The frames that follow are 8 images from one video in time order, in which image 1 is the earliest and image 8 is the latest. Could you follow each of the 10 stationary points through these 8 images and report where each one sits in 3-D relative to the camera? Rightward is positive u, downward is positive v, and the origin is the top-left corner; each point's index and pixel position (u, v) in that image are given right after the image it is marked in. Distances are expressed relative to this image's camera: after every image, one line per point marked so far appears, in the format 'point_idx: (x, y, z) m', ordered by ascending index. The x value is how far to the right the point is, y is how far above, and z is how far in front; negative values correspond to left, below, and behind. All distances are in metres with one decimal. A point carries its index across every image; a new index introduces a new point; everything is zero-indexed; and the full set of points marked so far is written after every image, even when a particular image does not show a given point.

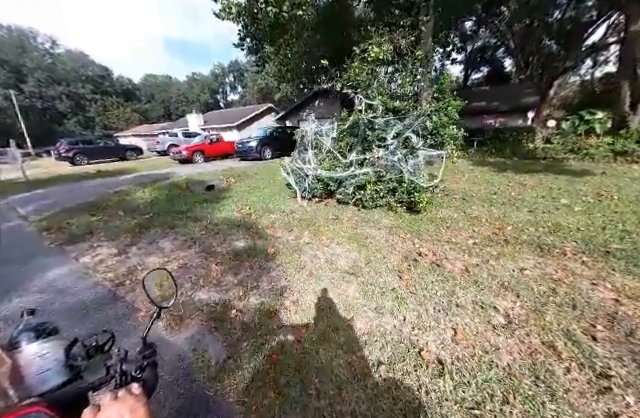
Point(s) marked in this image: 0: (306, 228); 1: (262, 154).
0: (-0.3, -0.4, +5.0) m
1: (-3.5, +3.3, +14.4) m
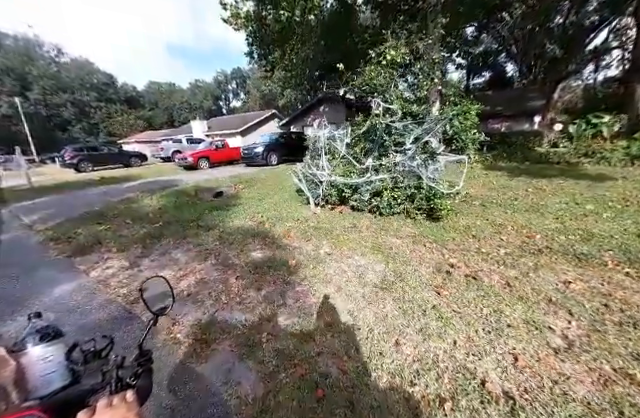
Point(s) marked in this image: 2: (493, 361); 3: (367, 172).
0: (+0.1, -0.6, +4.8) m
1: (-3.1, +2.9, +14.3) m
2: (+1.5, -1.3, +2.1) m
3: (+1.2, +0.9, +6.0) m
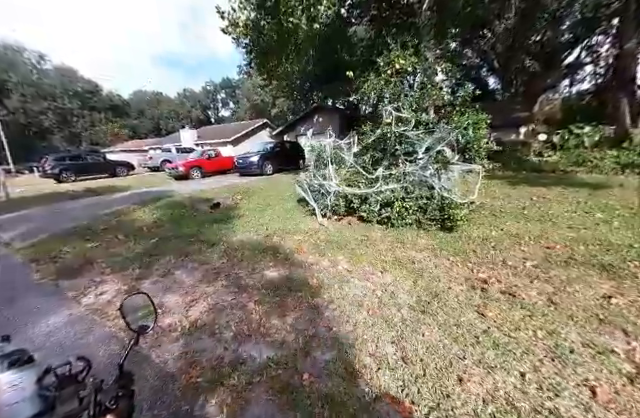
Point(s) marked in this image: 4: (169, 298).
0: (+0.3, -0.8, +4.5) m
1: (-3.3, +2.3, +13.9) m
2: (+1.9, -1.4, +1.8) m
3: (+1.4, +0.7, +5.8) m
4: (-1.9, -1.1, +3.1) m
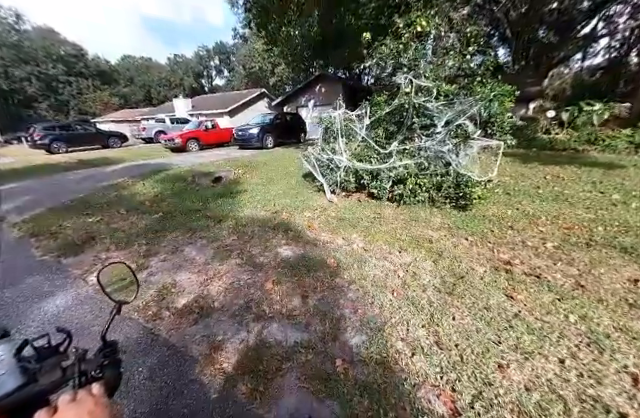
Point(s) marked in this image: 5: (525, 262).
0: (+0.6, -0.4, +4.3) m
1: (-3.1, +3.7, +13.4) m
2: (+2.1, -1.3, +1.7) m
3: (+1.6, +1.2, +5.5) m
4: (-1.7, -0.8, +2.9) m
5: (+2.8, -0.7, +3.3) m
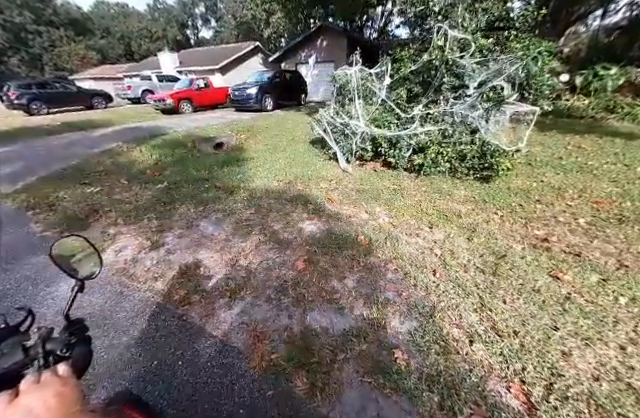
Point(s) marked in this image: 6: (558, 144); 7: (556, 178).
0: (+0.9, +0.1, +4.0) m
1: (-2.9, +5.4, +12.4) m
2: (+2.5, -1.1, +1.7) m
3: (+1.9, +1.8, +5.0) m
4: (-1.3, -0.5, +2.7) m
5: (+3.2, -0.4, +3.2) m
6: (+6.8, +1.9, +6.9) m
7: (+5.0, +0.7, +5.1) m
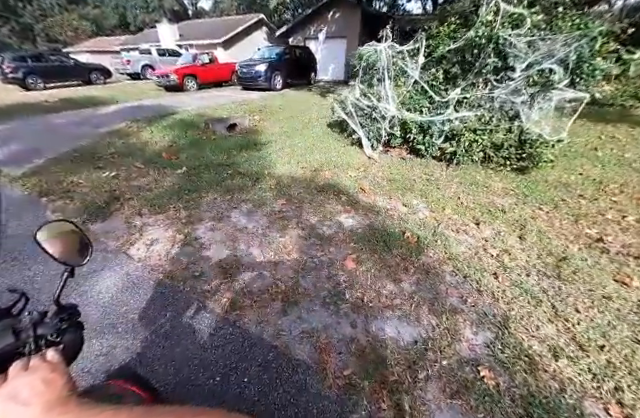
0: (+1.4, +0.2, +3.8) m
1: (-2.4, +6.1, +11.8) m
2: (+3.0, -1.2, +1.5) m
3: (+2.4, +2.0, +4.7) m
4: (-0.8, -0.4, +2.5) m
5: (+3.7, -0.4, +3.0) m
6: (+7.3, +2.1, +6.6) m
7: (+5.5, +0.8, +4.8) m
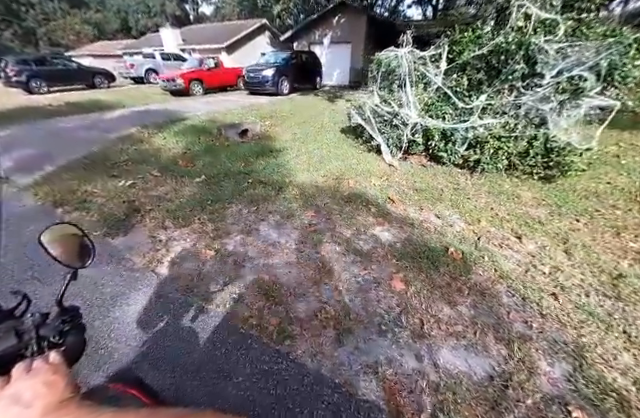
0: (+1.8, +0.1, +3.7) m
1: (-2.0, +5.9, +11.7) m
2: (+3.4, -1.3, +1.4) m
3: (+2.8, +1.8, +4.6) m
4: (-0.4, -0.6, +2.3) m
5: (+4.1, -0.5, +2.8) m
6: (+7.7, +1.9, +6.5) m
7: (+5.9, +0.6, +4.7) m
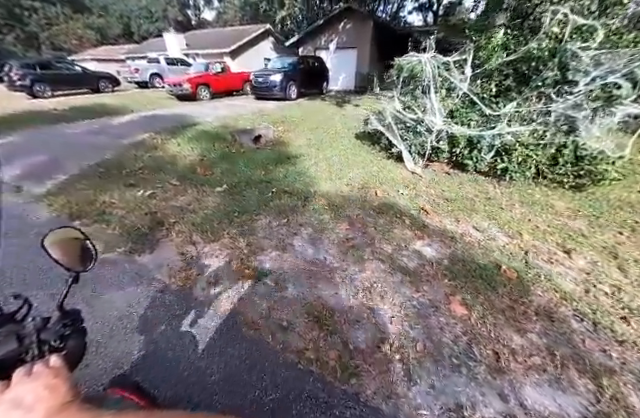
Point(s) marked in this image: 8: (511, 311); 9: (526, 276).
0: (+2.2, -0.1, +3.5) m
1: (-1.6, +5.6, +11.6) m
2: (+3.8, -1.5, +1.2) m
3: (+3.3, +1.6, +4.4) m
4: (0.0, -0.7, +2.2) m
5: (+4.5, -0.7, +2.7) m
6: (+8.1, +1.7, +6.4) m
7: (+6.3, +0.4, +4.6) m
8: (+1.6, -0.8, +2.0) m
9: (+2.0, -0.7, +2.4) m
